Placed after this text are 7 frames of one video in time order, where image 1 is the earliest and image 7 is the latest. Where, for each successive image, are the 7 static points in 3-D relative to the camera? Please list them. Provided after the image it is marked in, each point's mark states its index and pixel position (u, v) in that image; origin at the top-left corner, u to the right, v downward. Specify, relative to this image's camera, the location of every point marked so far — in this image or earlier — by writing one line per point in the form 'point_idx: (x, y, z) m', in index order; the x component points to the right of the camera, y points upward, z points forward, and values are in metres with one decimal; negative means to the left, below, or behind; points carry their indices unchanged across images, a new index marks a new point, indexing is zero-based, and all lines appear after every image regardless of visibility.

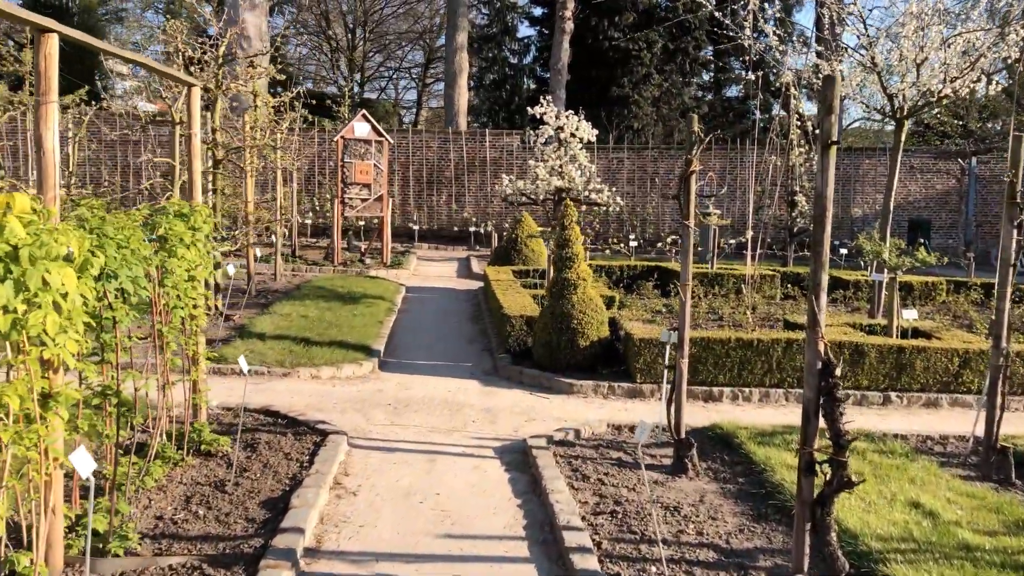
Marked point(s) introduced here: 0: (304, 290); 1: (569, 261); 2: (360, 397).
0: (-2.3, 0.0, +9.7) m
1: (+0.4, +0.2, +6.6) m
2: (-1.0, -0.7, +5.7) m
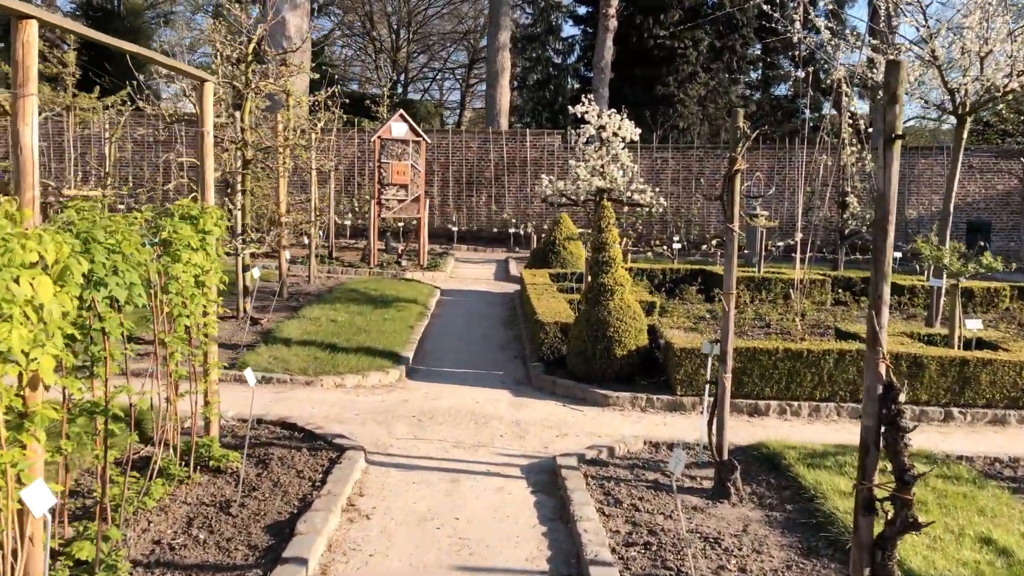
0: (-1.9, -0.1, +9.5) m
1: (+0.7, +0.2, +6.3) m
2: (-0.8, -0.8, +5.4) m
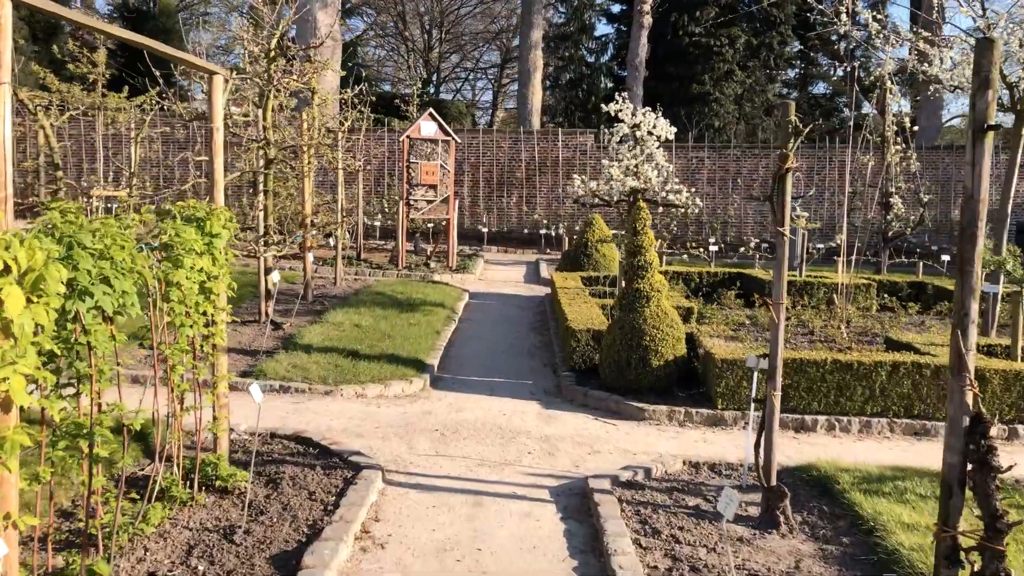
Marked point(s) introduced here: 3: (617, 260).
0: (-1.6, -0.1, +9.2) m
1: (+0.9, +0.1, +5.9) m
2: (-0.6, -0.8, +5.1) m
3: (+1.3, +0.3, +10.5) m
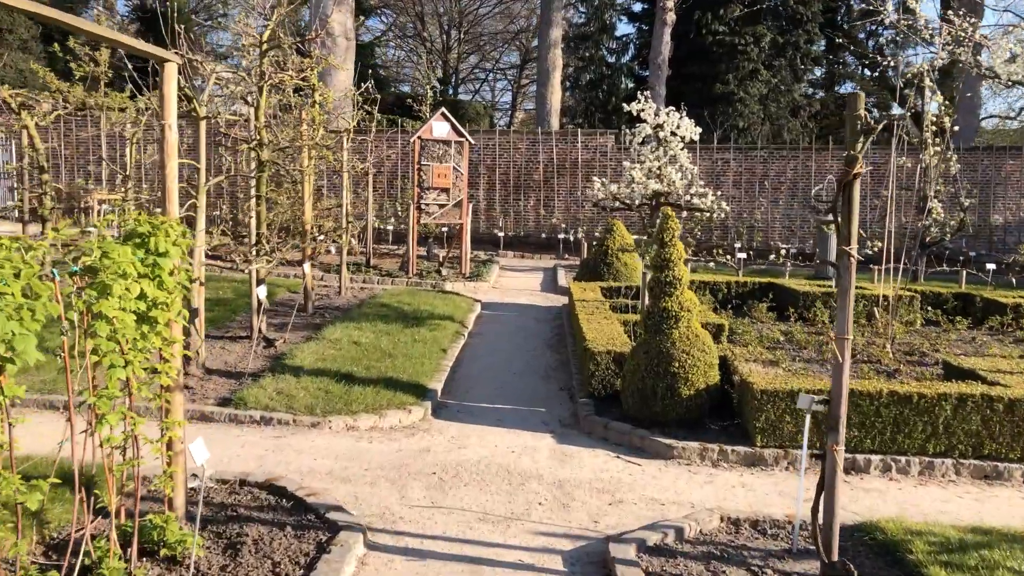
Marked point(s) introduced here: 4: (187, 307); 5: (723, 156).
0: (-1.5, -0.2, +8.6) m
1: (+1.0, 0.0, +5.3) m
2: (-0.6, -0.9, +4.5) m
3: (+1.5, +0.2, +9.9) m
4: (-2.2, -0.1, +5.8) m
5: (+4.2, +2.6, +17.0) m
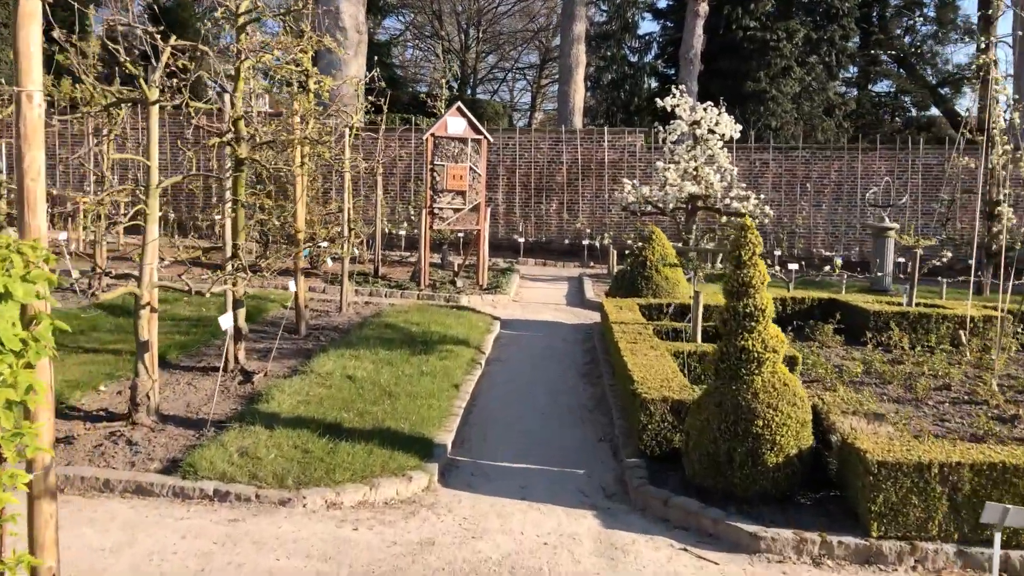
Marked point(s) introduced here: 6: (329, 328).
0: (-1.2, -0.4, +7.4) m
1: (+1.1, -0.1, +4.0) m
2: (-0.5, -1.0, +3.3) m
3: (+1.7, 0.0, +8.6) m
4: (-2.0, -0.3, +4.6) m
5: (+4.6, +2.4, +15.7) m
6: (-1.6, -0.4, +7.6) m
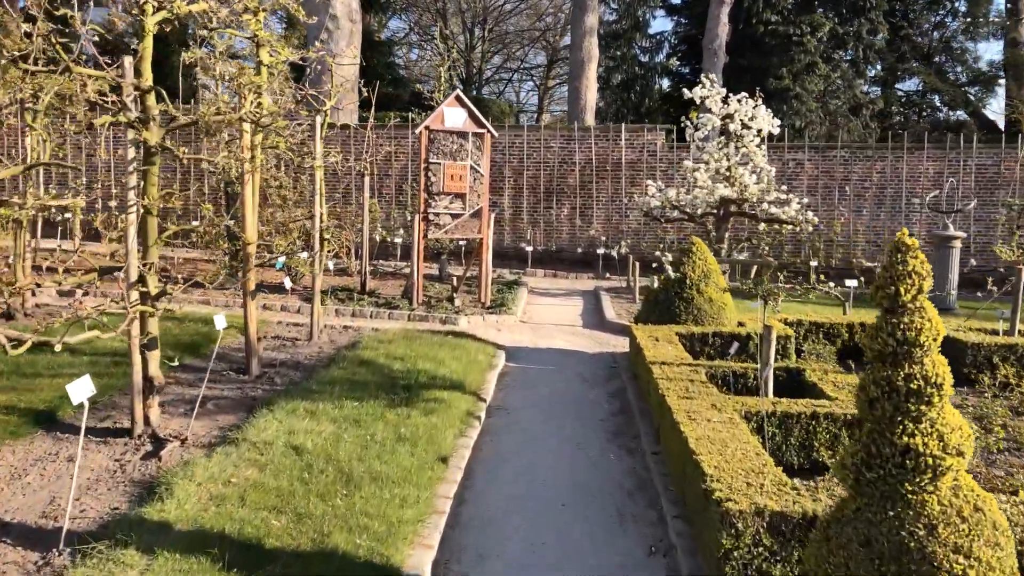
0: (-1.2, -0.5, +5.8) m
1: (+1.1, -0.3, +2.5) m
2: (-0.4, -1.2, +1.7) m
3: (+1.8, -0.2, +7.0) m
4: (-2.0, -0.4, +3.0) m
5: (+4.7, +2.2, +14.1) m
6: (-1.6, -0.5, +6.0) m
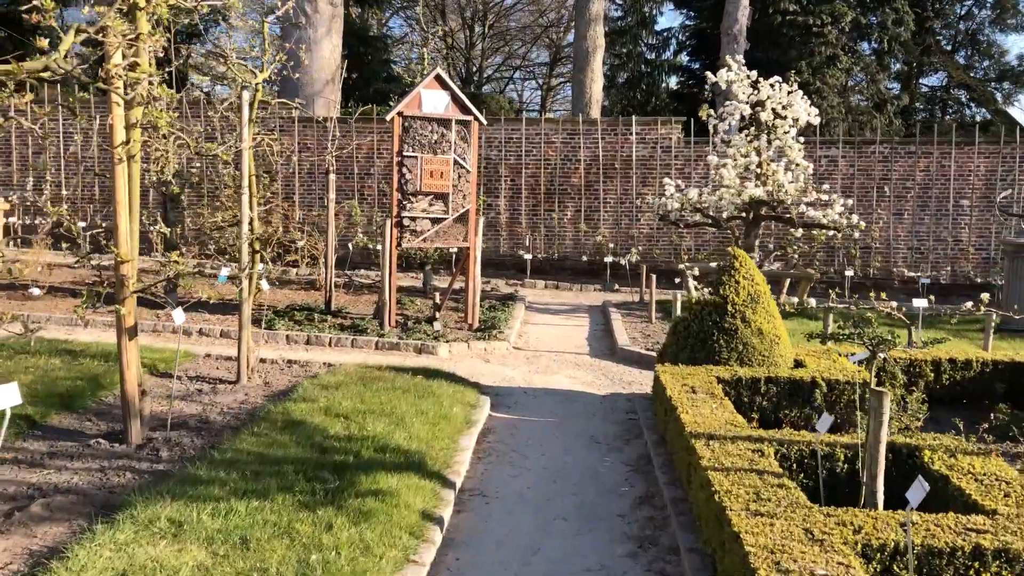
0: (-1.3, -0.7, +4.2) m
1: (+1.0, -0.5, +0.8) m
2: (-0.5, -1.4, +0.1) m
3: (+1.7, -0.3, +5.4) m
4: (-2.1, -0.6, +1.4) m
5: (+4.6, +2.0, +12.5) m
6: (-1.7, -0.7, +4.4) m
